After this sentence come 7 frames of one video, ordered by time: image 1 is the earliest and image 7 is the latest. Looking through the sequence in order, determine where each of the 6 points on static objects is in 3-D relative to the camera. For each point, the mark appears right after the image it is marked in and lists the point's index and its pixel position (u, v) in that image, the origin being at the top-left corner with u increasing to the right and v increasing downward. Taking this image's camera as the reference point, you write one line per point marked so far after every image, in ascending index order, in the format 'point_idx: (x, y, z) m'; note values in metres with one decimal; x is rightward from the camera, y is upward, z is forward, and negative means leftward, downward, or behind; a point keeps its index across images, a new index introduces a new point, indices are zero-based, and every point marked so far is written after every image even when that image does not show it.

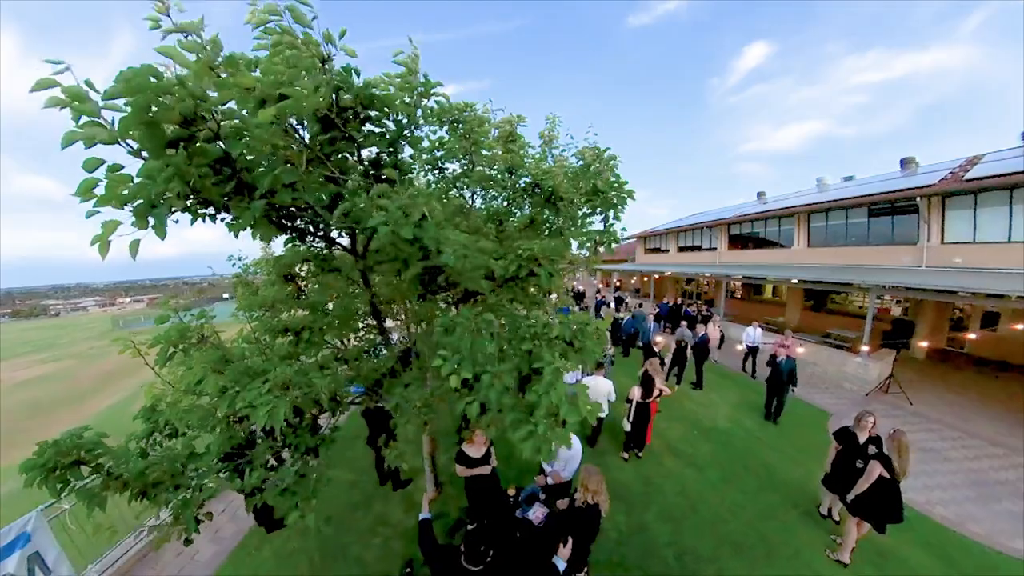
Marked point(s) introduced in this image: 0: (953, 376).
0: (+10.4, -2.1, +9.3) m
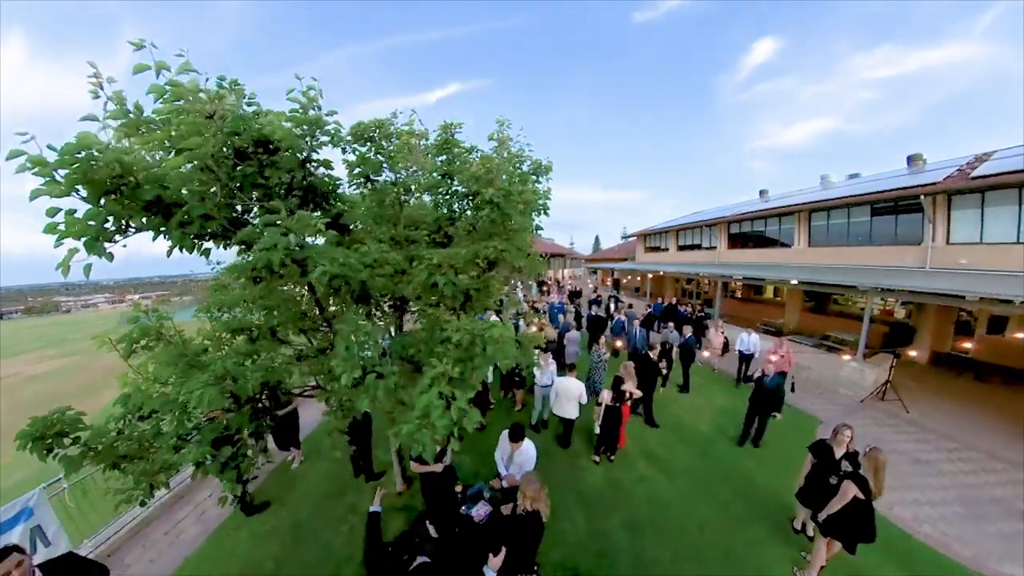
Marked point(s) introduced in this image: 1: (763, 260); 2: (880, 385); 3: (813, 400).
0: (+10.0, -2.2, +8.9) m
1: (+10.8, +1.2, +16.4) m
2: (+8.1, -2.2, +8.4) m
3: (+6.6, -2.5, +8.3) m
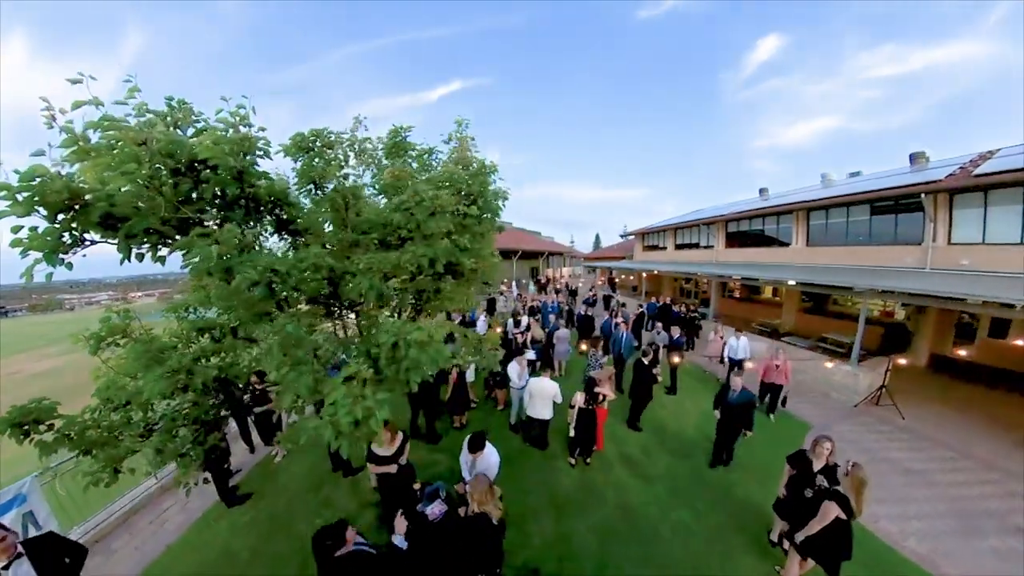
0: (+9.6, -2.2, +8.6) m
1: (+10.5, +1.2, +16.1) m
2: (+7.7, -2.2, +8.1) m
3: (+6.2, -2.5, +8.1) m
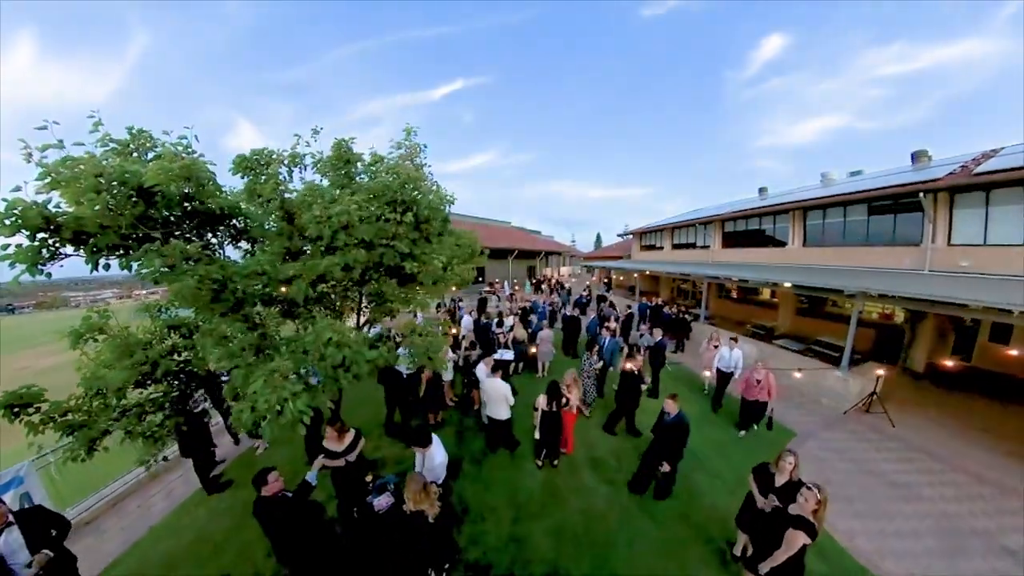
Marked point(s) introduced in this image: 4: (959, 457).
0: (+9.2, -2.3, +8.2) m
1: (+10.1, +1.1, +15.8) m
2: (+7.2, -2.2, +7.8) m
3: (+5.7, -2.5, +7.8) m
4: (+7.1, -2.7, +6.0) m
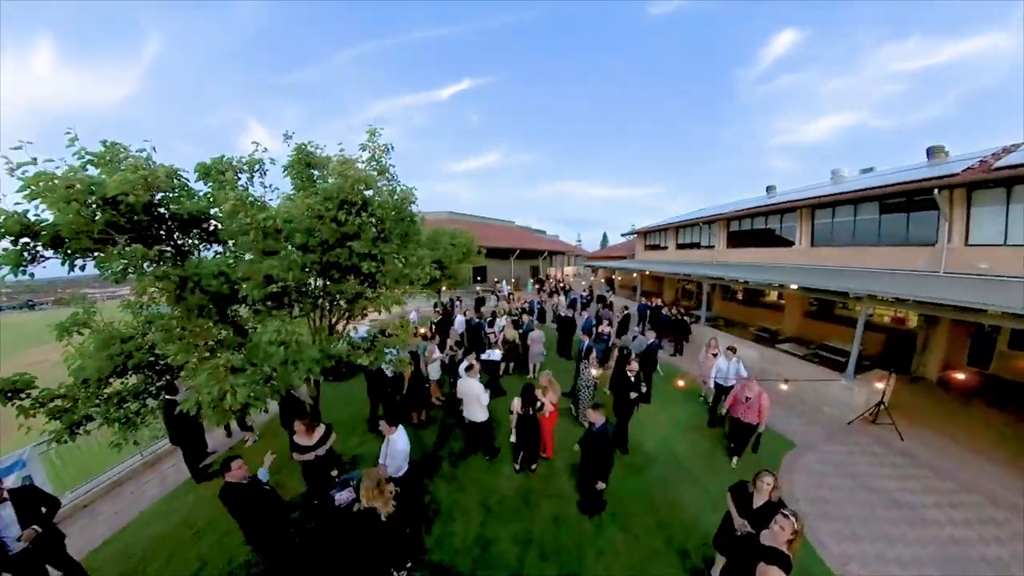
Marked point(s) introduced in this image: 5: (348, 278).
0: (+8.8, -2.3, +7.7) m
1: (+10.0, +1.1, +15.2) m
2: (+6.9, -2.3, +7.3) m
3: (+5.4, -2.5, +7.3) m
4: (+6.7, -2.7, +5.6) m
5: (-3.2, +0.1, +7.5) m
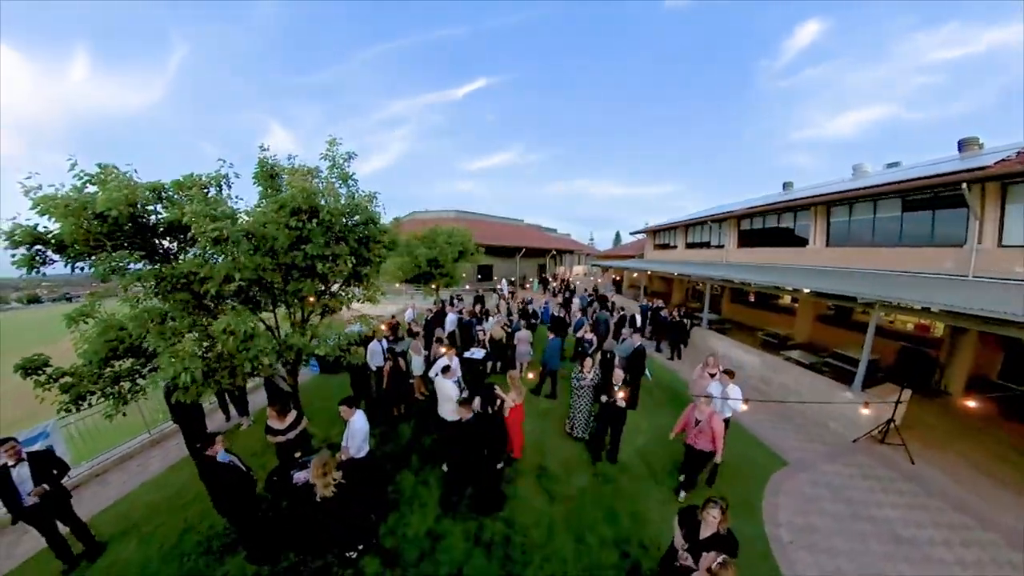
0: (+8.3, -2.4, +6.9) m
1: (+9.9, +1.0, +14.3) m
2: (+6.4, -2.3, +6.6) m
3: (+4.9, -2.6, +6.7) m
4: (+6.1, -2.8, +4.8) m
5: (-3.6, +0.2, +7.2) m
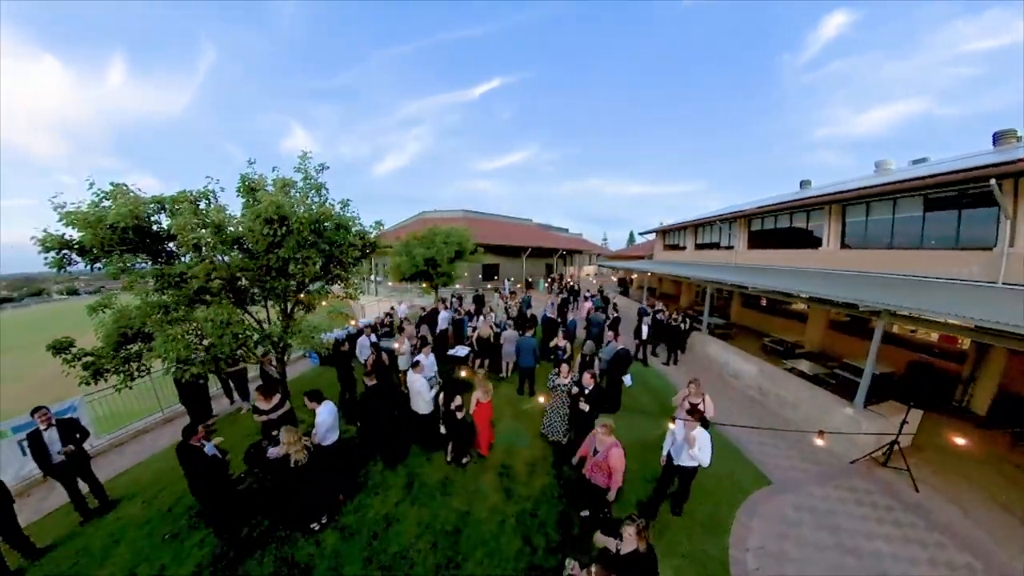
0: (+7.8, -2.6, +6.1) m
1: (+9.8, +0.8, +13.5) m
2: (+5.8, -2.4, +5.9) m
3: (+4.3, -2.6, +6.1) m
4: (+5.5, -2.9, +4.2) m
5: (-4.1, +0.3, +7.0) m
